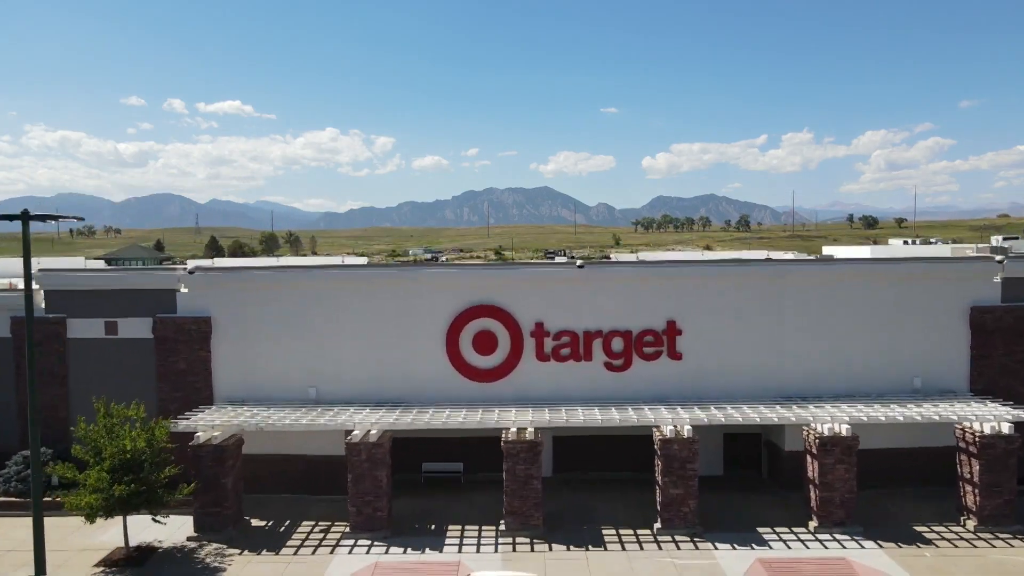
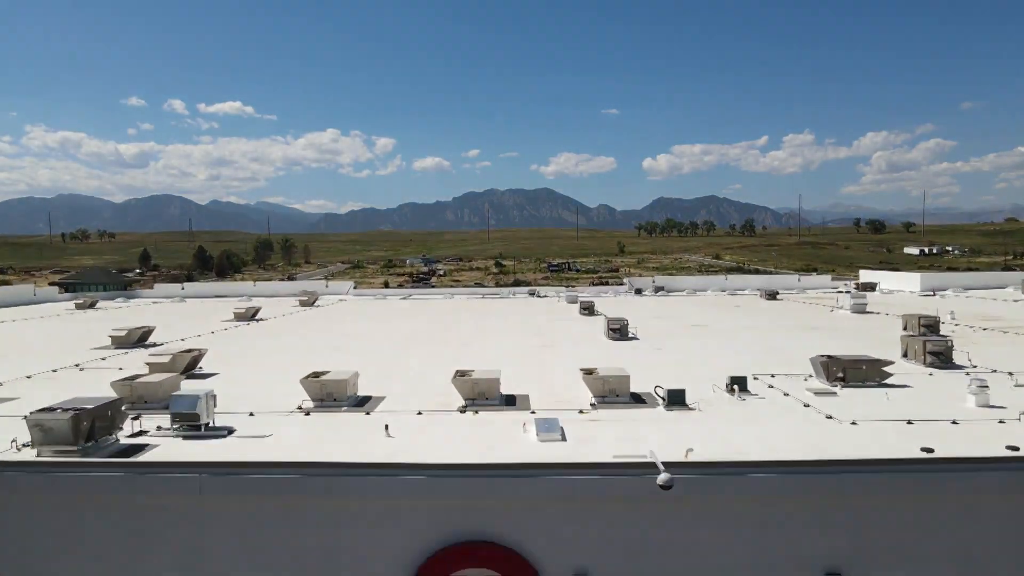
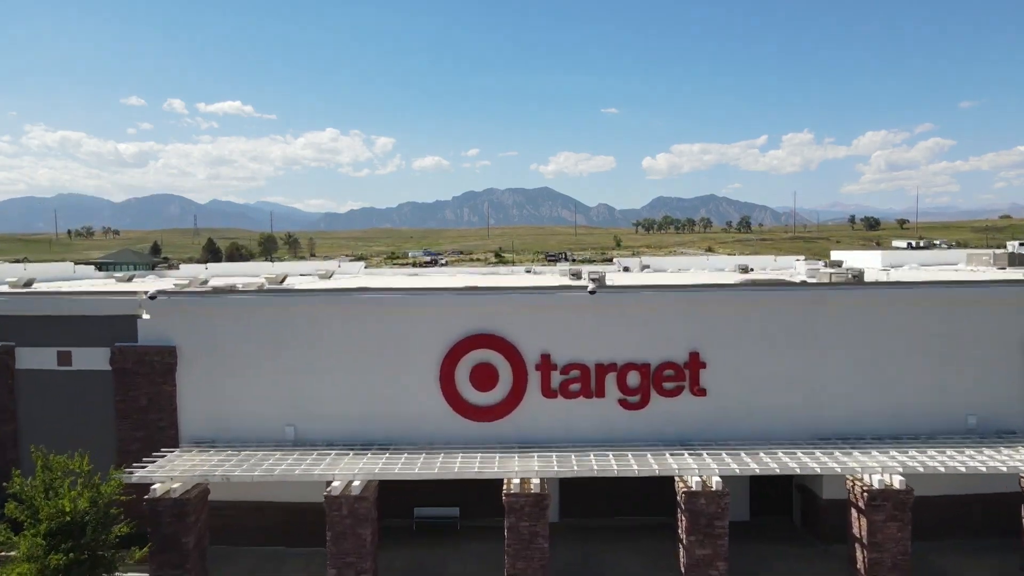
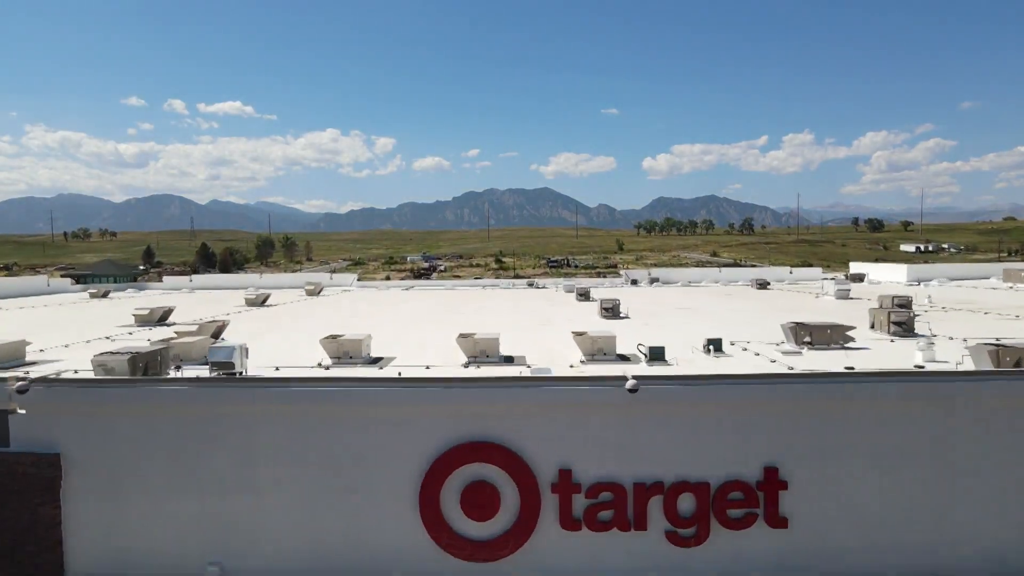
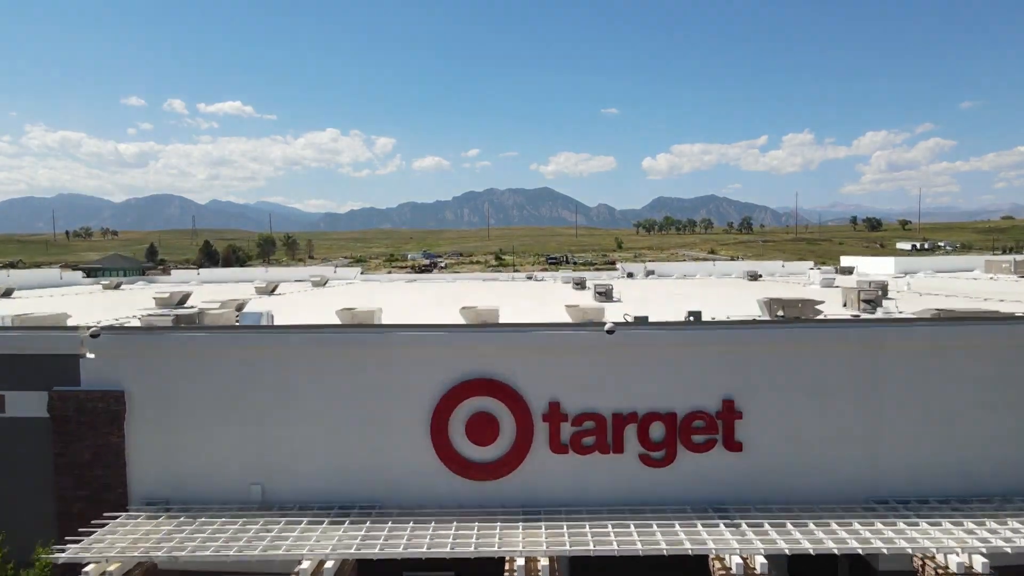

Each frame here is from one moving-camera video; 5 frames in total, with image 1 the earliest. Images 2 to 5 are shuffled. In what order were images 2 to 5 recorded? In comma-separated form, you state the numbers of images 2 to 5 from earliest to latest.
3, 5, 4, 2
